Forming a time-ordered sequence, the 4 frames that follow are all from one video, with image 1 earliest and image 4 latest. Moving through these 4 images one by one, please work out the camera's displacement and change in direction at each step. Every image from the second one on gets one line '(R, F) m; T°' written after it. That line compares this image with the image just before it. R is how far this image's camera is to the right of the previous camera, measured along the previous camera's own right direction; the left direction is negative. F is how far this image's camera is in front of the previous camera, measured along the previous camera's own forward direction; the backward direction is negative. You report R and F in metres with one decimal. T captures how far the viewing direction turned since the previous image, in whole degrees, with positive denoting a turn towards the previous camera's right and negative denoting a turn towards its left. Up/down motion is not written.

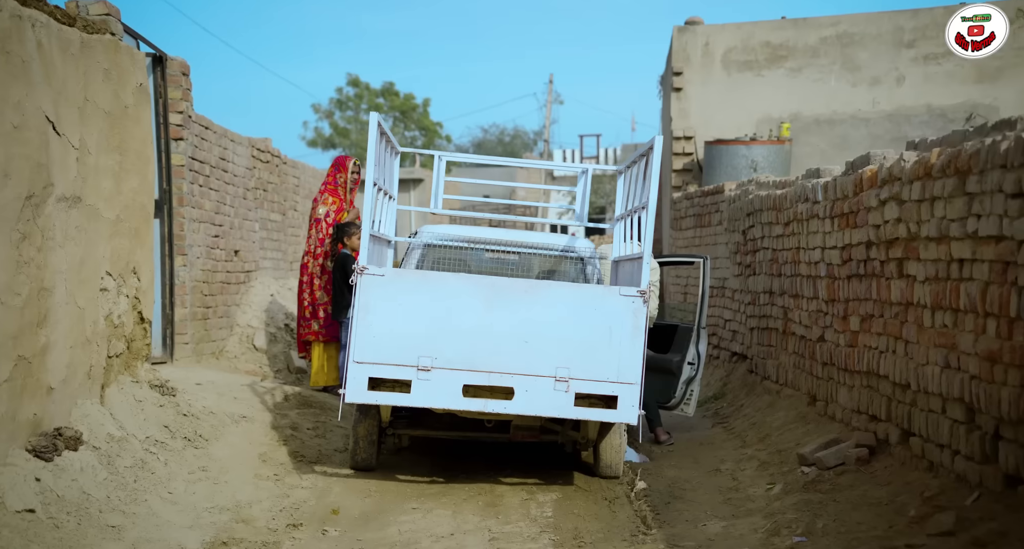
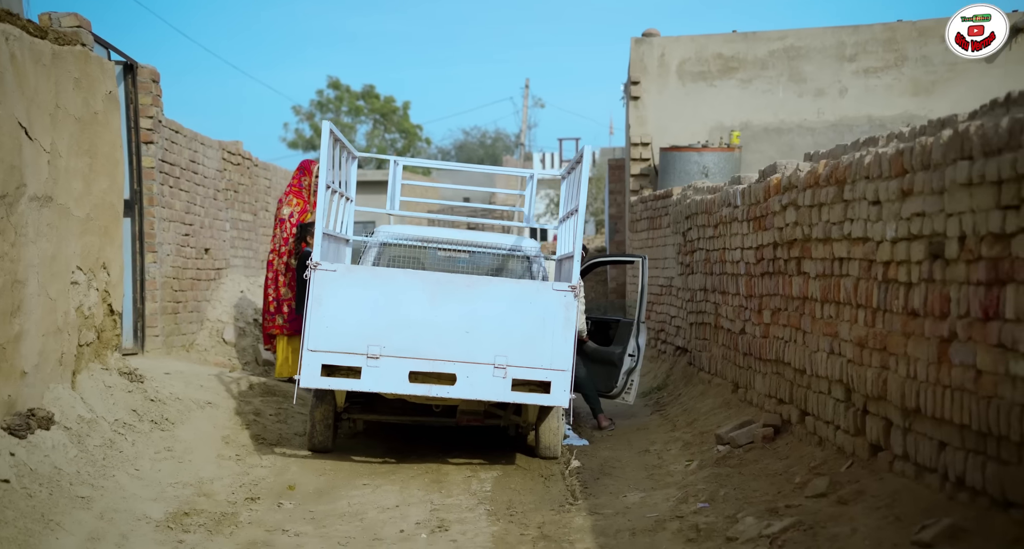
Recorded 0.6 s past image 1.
(+0.3, -0.6) m; +1°
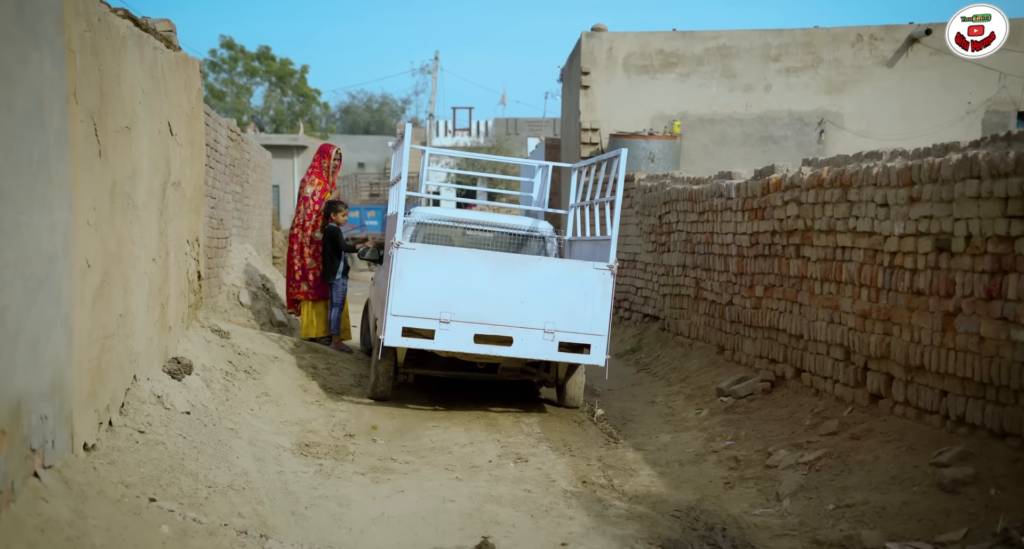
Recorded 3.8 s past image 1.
(-1.4, -1.2) m; +7°
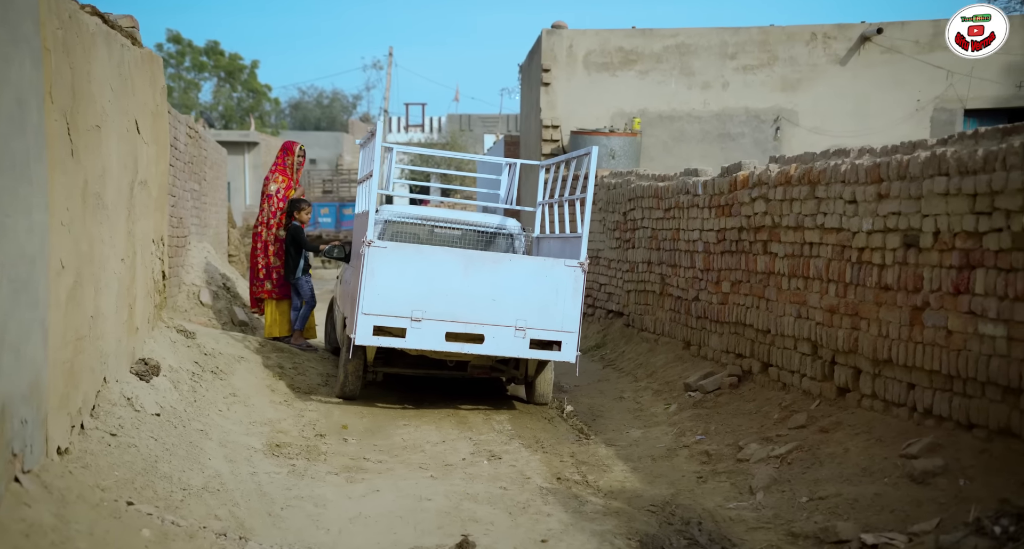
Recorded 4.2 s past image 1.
(-0.1, 0.0) m; +3°
